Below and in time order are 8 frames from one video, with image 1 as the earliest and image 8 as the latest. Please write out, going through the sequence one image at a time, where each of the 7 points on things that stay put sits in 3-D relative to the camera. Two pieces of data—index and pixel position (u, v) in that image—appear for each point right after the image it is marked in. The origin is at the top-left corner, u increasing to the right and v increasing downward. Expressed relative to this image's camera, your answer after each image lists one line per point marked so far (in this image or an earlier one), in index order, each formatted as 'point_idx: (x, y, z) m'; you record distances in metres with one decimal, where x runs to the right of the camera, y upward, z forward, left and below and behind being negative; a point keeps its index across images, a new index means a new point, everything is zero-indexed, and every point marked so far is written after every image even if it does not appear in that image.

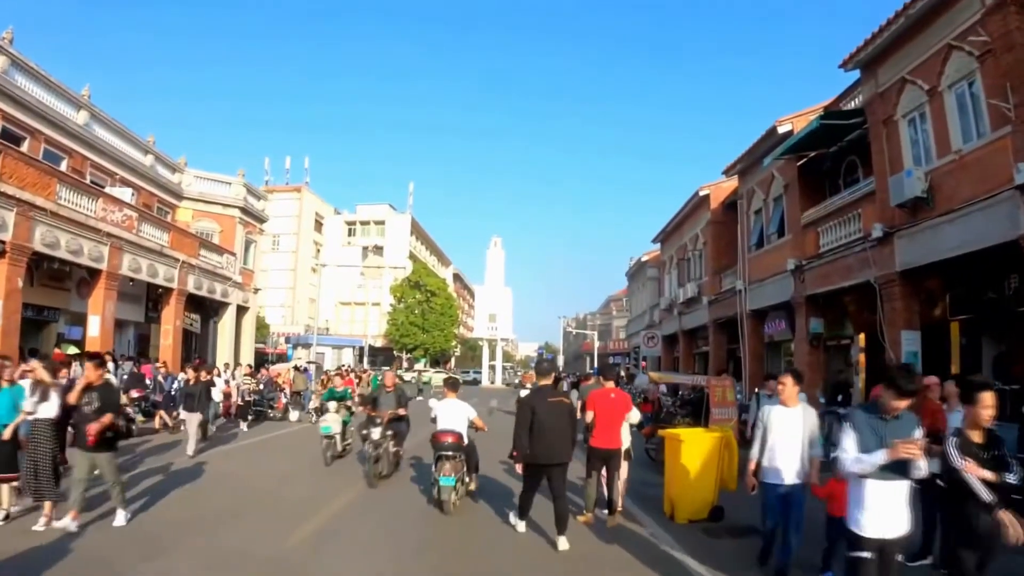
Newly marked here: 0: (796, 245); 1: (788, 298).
0: (+6.6, +1.0, +17.7) m
1: (+6.5, -0.2, +18.0) m
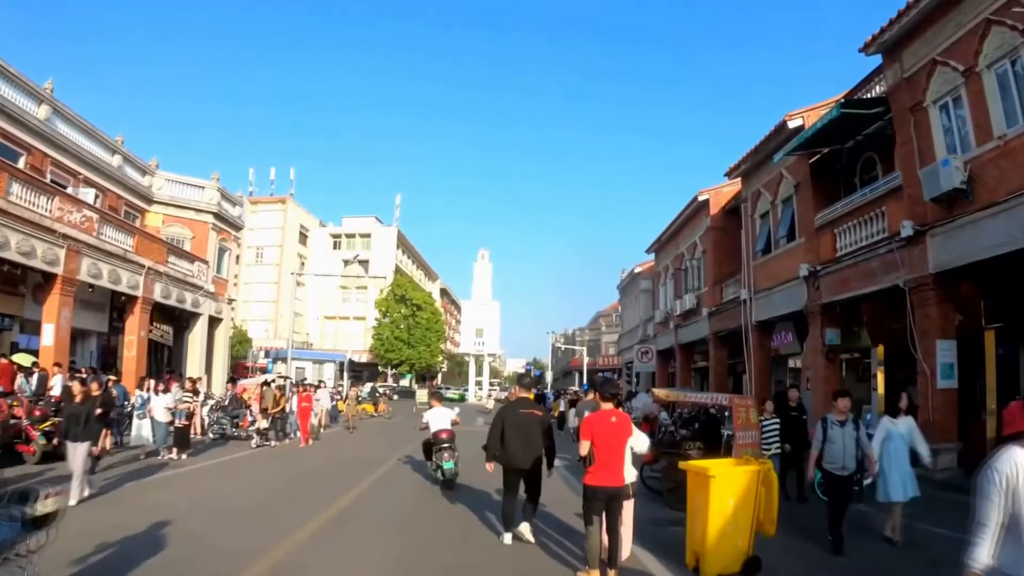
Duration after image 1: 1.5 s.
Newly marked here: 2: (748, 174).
0: (+6.4, +0.9, +16.4) m
1: (+6.3, -0.4, +16.6) m
2: (+6.1, +3.0, +19.8) m
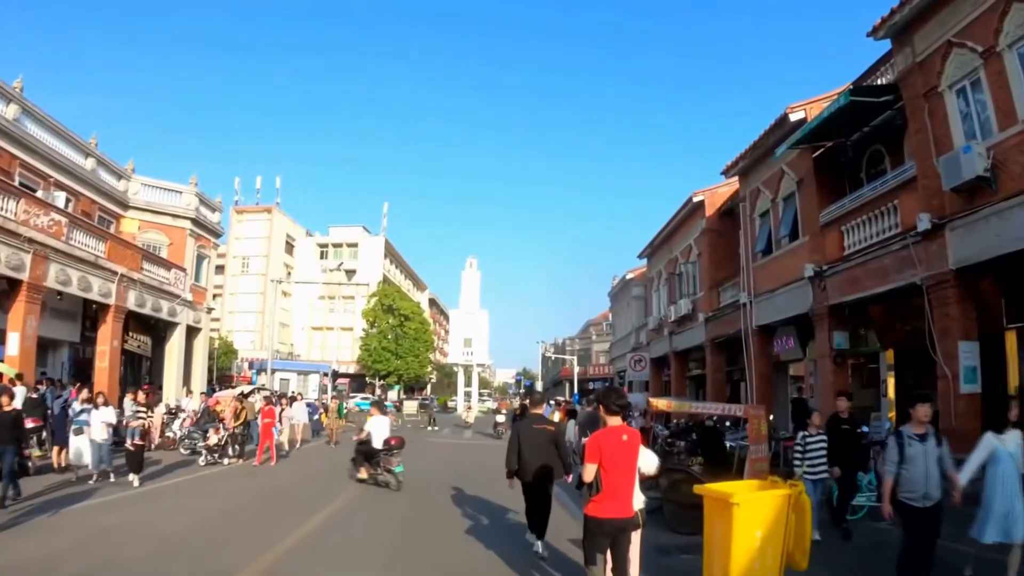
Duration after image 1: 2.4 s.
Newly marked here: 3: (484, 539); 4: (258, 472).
0: (+6.2, +0.8, +15.6) m
1: (+6.1, -0.4, +15.8) m
2: (+5.9, +2.9, +19.0) m
3: (-0.3, -3.4, +10.4) m
4: (-5.3, -3.9, +15.8) m
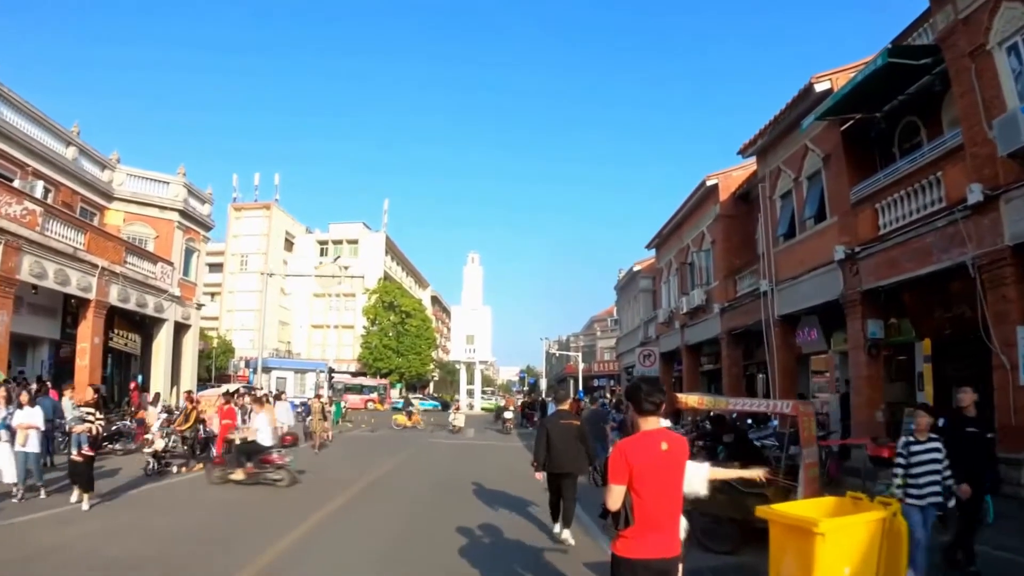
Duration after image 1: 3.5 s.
0: (+6.2, +1.1, +14.4) m
1: (+6.1, -0.2, +14.6) m
2: (+5.9, +3.2, +17.8) m
3: (-0.3, -3.2, +9.2) m
4: (-5.2, -3.7, +14.6) m
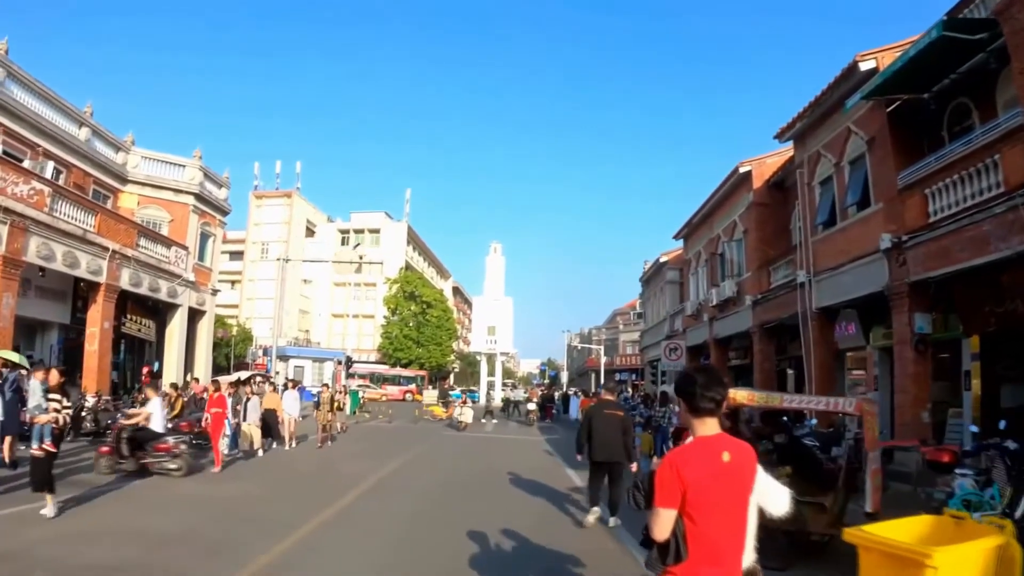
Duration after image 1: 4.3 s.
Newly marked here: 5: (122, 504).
0: (+6.6, +1.3, +13.3) m
1: (+6.5, 0.0, +13.6) m
2: (+6.4, +3.4, +16.7) m
3: (-0.1, -3.0, +8.4) m
4: (-4.9, -3.4, +13.9) m
5: (-5.2, -2.9, +10.2) m
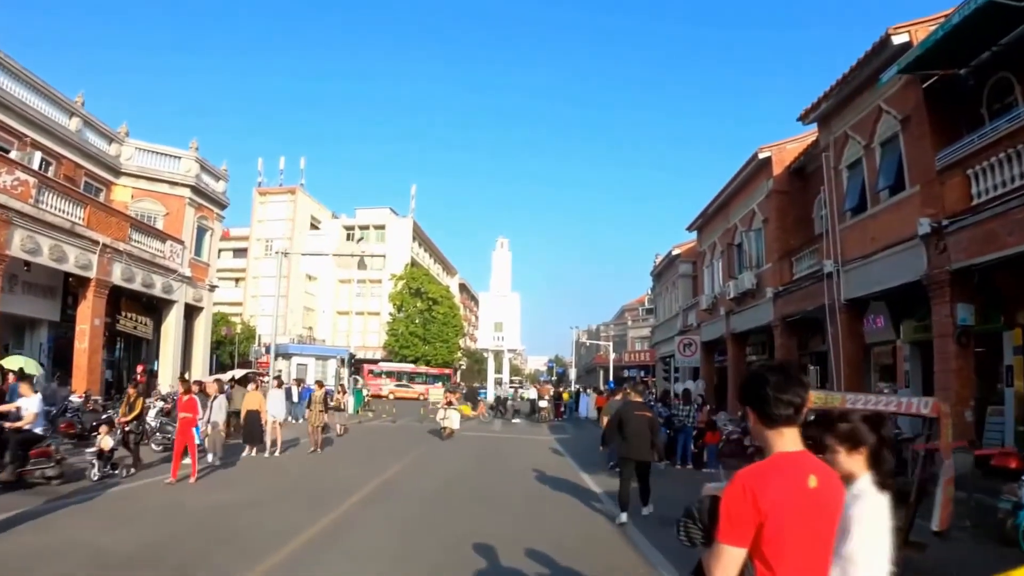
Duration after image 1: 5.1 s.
0: (+6.7, +1.4, +12.4) m
1: (+6.6, +0.2, +12.6) m
2: (+6.5, +3.5, +15.7) m
3: (0.0, -2.9, +7.5) m
4: (-4.7, -3.2, +13.1) m
5: (-5.1, -2.8, +9.3) m
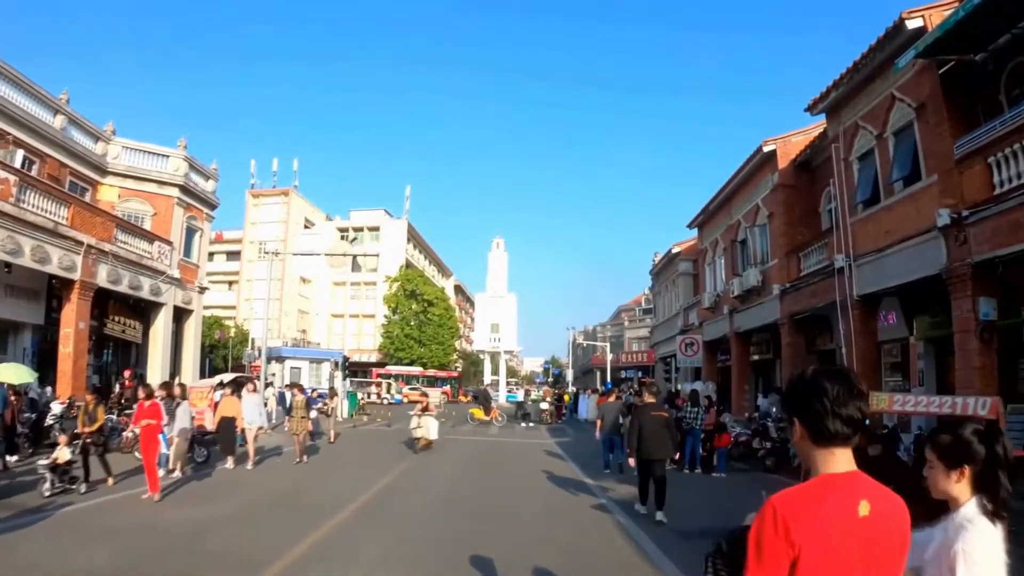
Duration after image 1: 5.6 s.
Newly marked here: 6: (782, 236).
0: (+6.7, +1.5, +11.8) m
1: (+6.6, +0.3, +12.1) m
2: (+6.5, +3.6, +15.2) m
3: (+0.1, -2.8, +6.9) m
4: (-4.7, -3.2, +12.5) m
5: (-5.1, -2.8, +8.7) m
6: (+6.3, +1.2, +17.8) m
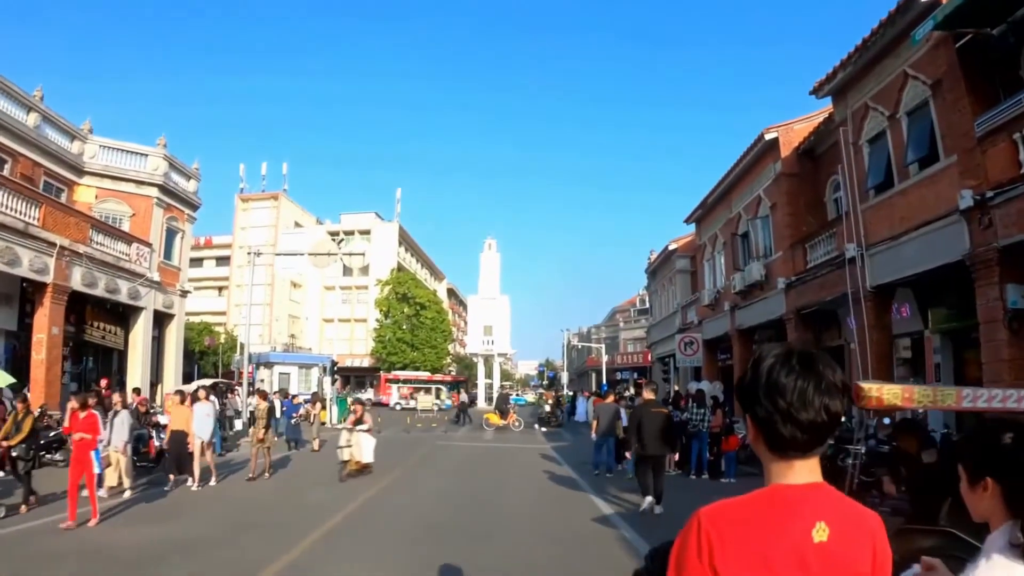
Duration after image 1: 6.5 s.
0: (+6.6, +1.7, +11.1) m
1: (+6.5, +0.4, +11.3) m
2: (+6.3, +3.8, +14.5) m
3: (+0.1, -2.7, +6.1) m
4: (-4.8, -3.2, +11.6) m
5: (-5.1, -2.8, +7.9) m
6: (+6.1, +1.4, +17.1) m
